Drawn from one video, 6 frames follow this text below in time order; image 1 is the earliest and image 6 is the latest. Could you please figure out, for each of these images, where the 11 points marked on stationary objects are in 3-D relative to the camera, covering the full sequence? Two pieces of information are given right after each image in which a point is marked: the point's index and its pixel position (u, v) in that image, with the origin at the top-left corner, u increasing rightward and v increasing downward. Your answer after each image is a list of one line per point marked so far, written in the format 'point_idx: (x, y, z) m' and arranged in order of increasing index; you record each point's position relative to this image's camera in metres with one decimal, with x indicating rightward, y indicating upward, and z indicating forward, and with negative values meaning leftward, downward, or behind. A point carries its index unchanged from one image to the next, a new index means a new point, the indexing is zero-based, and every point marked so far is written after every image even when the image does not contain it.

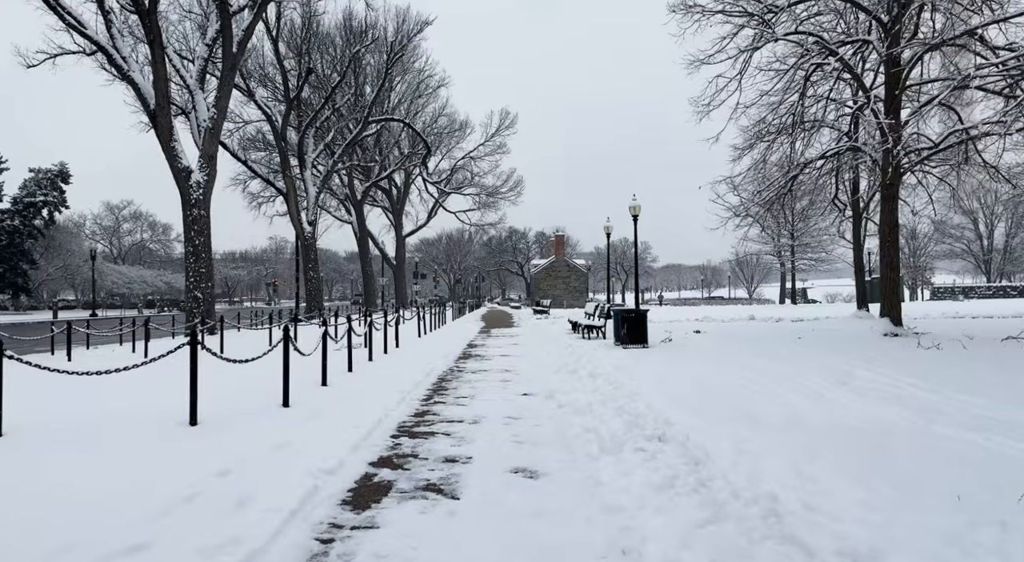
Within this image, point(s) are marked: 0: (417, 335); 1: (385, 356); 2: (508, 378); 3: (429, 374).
0: (-2.5, -1.4, +18.7) m
1: (-2.3, -1.3, +12.4) m
2: (0.0, -1.3, +9.4) m
3: (-1.2, -1.3, +10.3) m
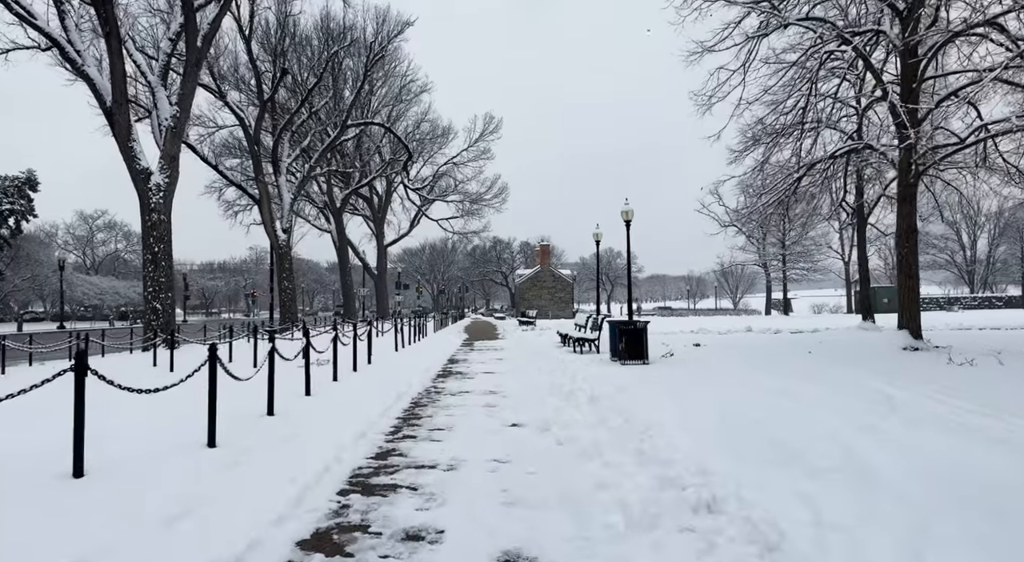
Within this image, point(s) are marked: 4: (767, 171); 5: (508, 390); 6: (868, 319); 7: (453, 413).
0: (-2.9, -1.7, +17.3) m
1: (-2.5, -1.4, +11.0) m
2: (-0.2, -1.4, +8.0) m
3: (-1.4, -1.4, +8.9) m
4: (+7.0, +3.0, +19.4) m
5: (0.0, -1.4, +9.2) m
6: (+10.1, -1.1, +20.0) m
7: (-0.6, -1.4, +7.5) m
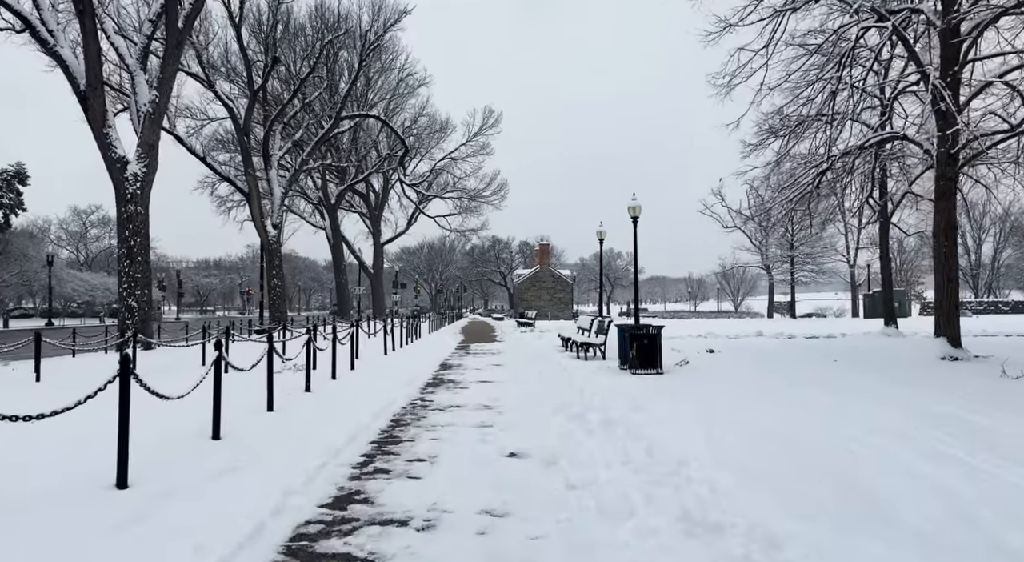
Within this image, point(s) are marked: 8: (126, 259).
0: (-2.9, -1.6, +16.1) m
1: (-2.5, -1.4, +9.7) m
2: (-0.2, -1.4, +6.8) m
3: (-1.4, -1.4, +7.6) m
4: (+7.0, +3.0, +18.2) m
5: (0.0, -1.4, +7.9) m
6: (+10.0, -1.1, +18.7) m
7: (-0.6, -1.4, +6.3) m
8: (-10.4, +0.6, +19.0) m
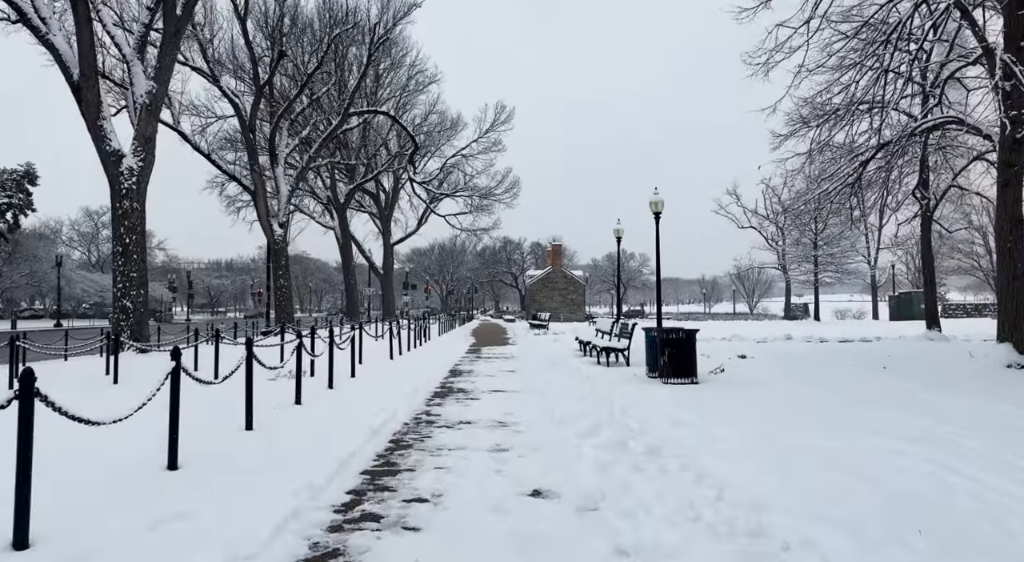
0: (-2.6, -1.6, +15.0) m
1: (-2.3, -1.4, +8.7) m
2: (-0.1, -1.4, +5.7) m
3: (-1.2, -1.4, +6.6) m
4: (+7.4, +3.0, +17.0) m
5: (+0.2, -1.4, +6.9) m
6: (+10.4, -1.1, +17.5) m
7: (-0.5, -1.3, +5.2) m
8: (-10.0, +0.6, +18.1) m
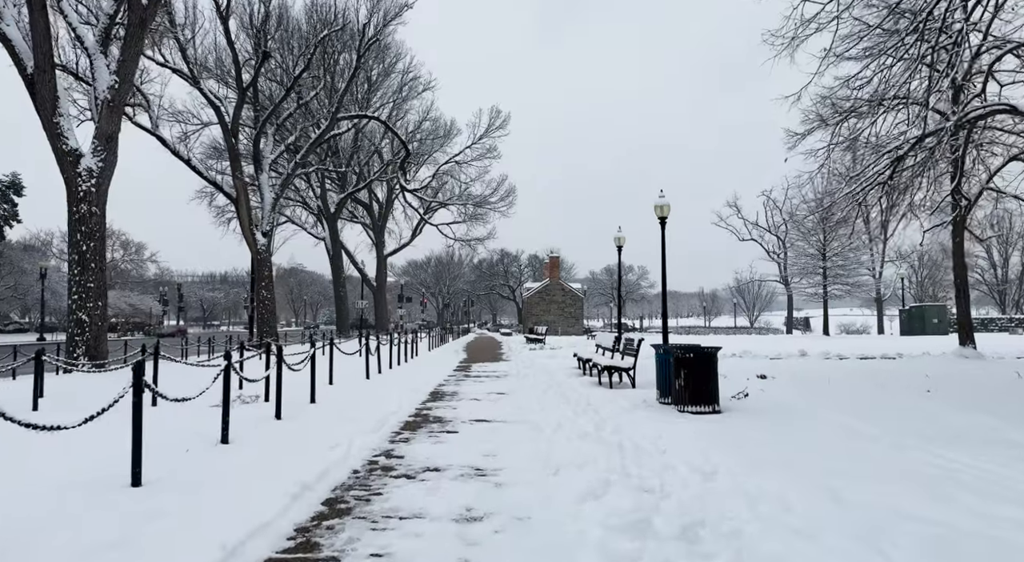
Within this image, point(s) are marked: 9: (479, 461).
0: (-2.8, -1.8, +13.5) m
1: (-2.5, -1.4, +7.2) m
2: (-0.2, -1.4, +4.2) m
3: (-1.4, -1.4, +5.0) m
4: (+7.2, +2.7, +15.6) m
5: (0.0, -1.4, +5.3) m
6: (+10.2, -1.4, +16.0) m
7: (-0.6, -1.4, +3.7) m
8: (-10.2, +0.3, +16.6) m
9: (-0.3, -1.4, +5.7) m
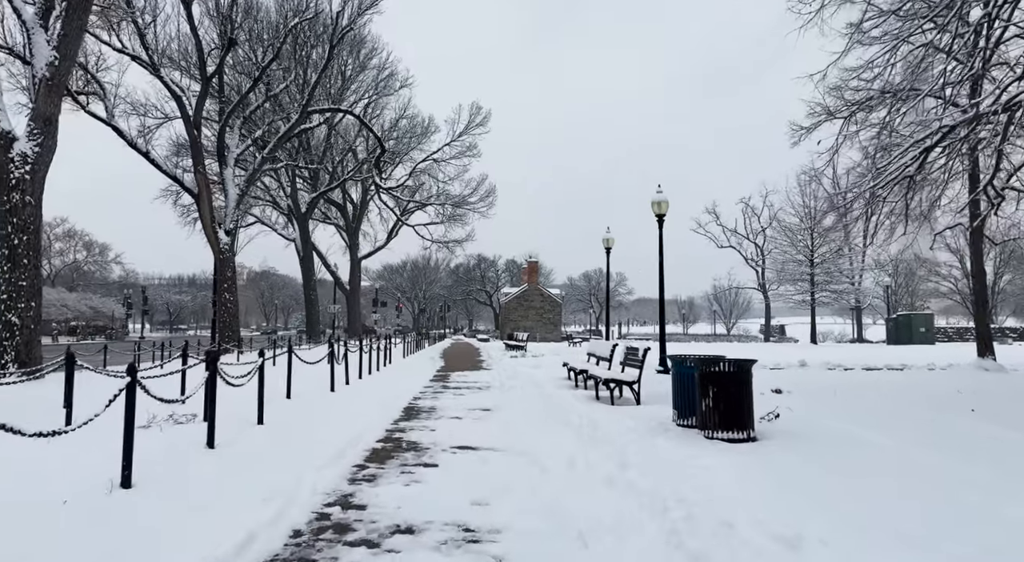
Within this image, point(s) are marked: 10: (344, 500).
0: (-3.1, -1.8, +11.9) m
1: (-2.5, -1.4, +5.6) m
2: (-0.2, -1.3, +2.7) m
3: (-1.3, -1.4, +3.6) m
4: (+6.9, +2.6, +14.4) m
5: (0.0, -1.4, +3.9) m
6: (+9.9, -1.5, +14.9) m
7: (-0.5, -1.3, +2.2) m
8: (-10.6, +0.4, +14.8) m
9: (-0.3, -1.4, +4.3) m
10: (-1.1, -1.4, +4.7) m
